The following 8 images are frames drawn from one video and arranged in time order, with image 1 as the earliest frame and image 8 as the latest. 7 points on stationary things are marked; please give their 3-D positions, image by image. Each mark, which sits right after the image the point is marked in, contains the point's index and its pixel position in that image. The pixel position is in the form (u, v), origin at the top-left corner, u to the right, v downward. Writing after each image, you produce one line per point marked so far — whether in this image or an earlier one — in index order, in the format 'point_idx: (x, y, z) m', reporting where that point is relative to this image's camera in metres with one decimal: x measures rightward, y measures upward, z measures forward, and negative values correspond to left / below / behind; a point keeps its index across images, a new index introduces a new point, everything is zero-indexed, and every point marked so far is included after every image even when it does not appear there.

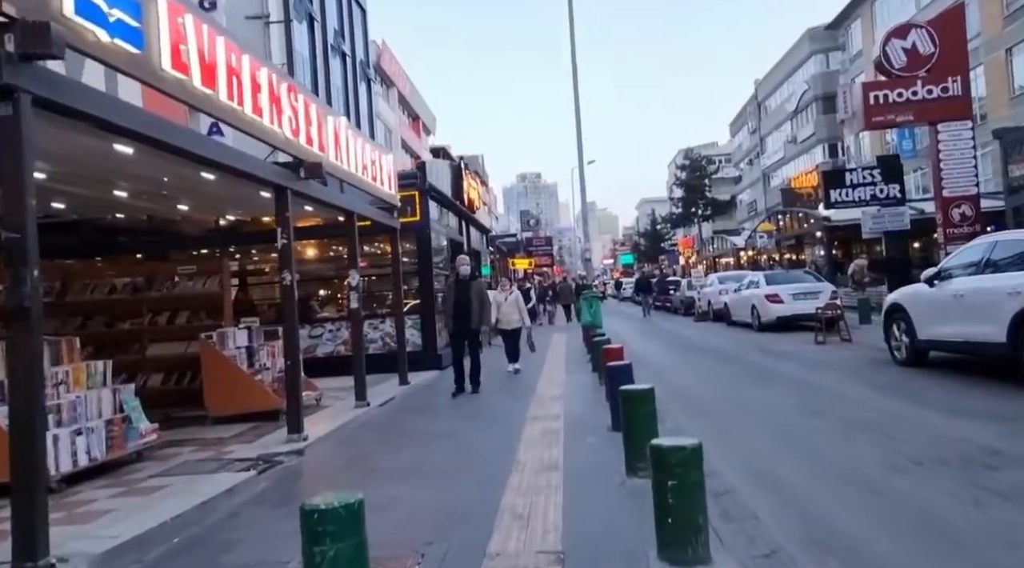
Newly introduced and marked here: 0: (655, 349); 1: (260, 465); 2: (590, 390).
0: (+3.7, -1.7, +19.4) m
1: (-2.5, -1.8, +7.6) m
2: (+1.2, -1.7, +11.9) m
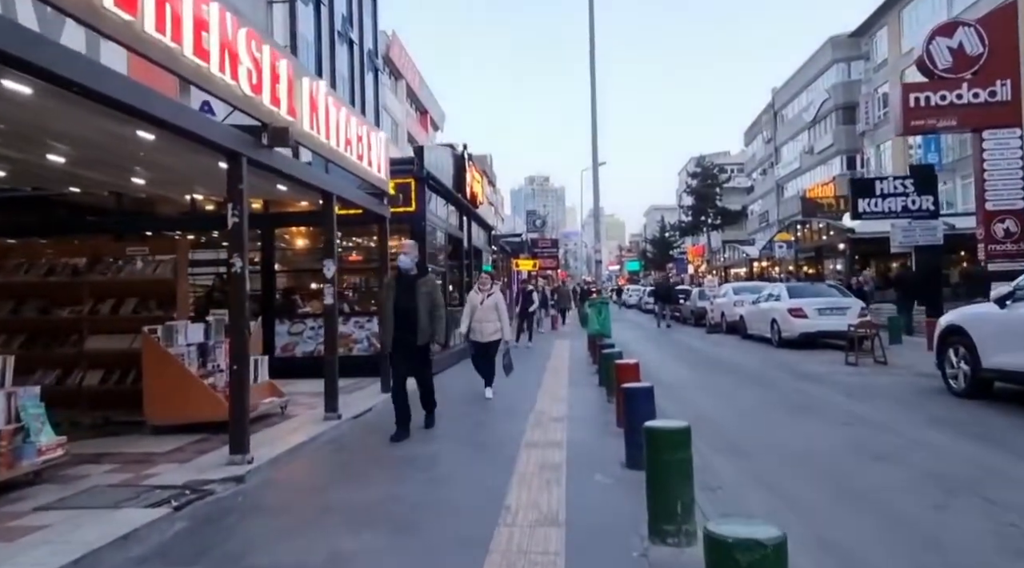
0: (+3.6, -1.9, +17.8) m
1: (-2.6, -1.7, +6.0) m
2: (+1.2, -1.8, +10.3) m
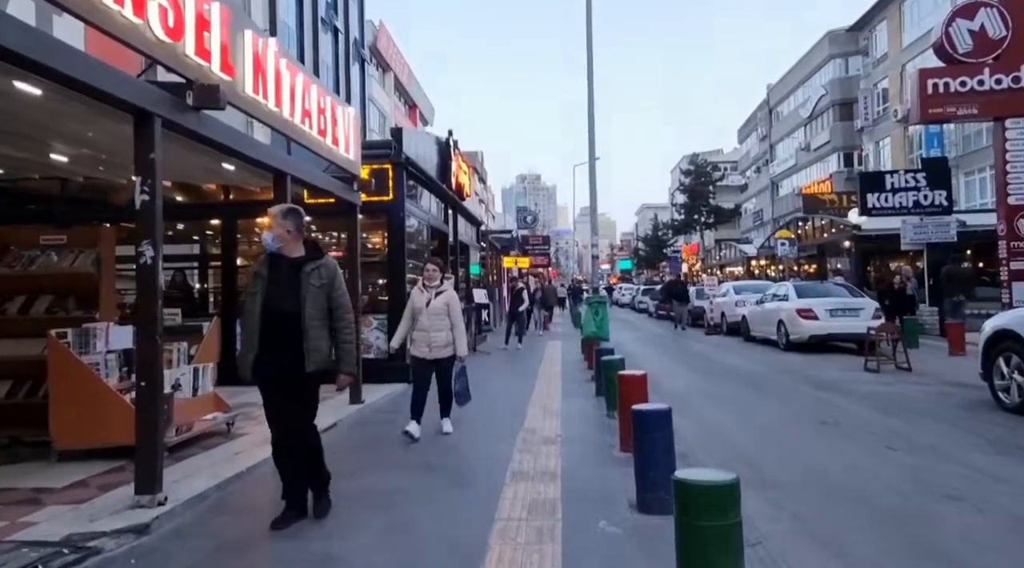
0: (+3.4, -1.9, +16.4) m
1: (-2.7, -1.7, +4.6) m
2: (+1.0, -1.7, +8.9) m
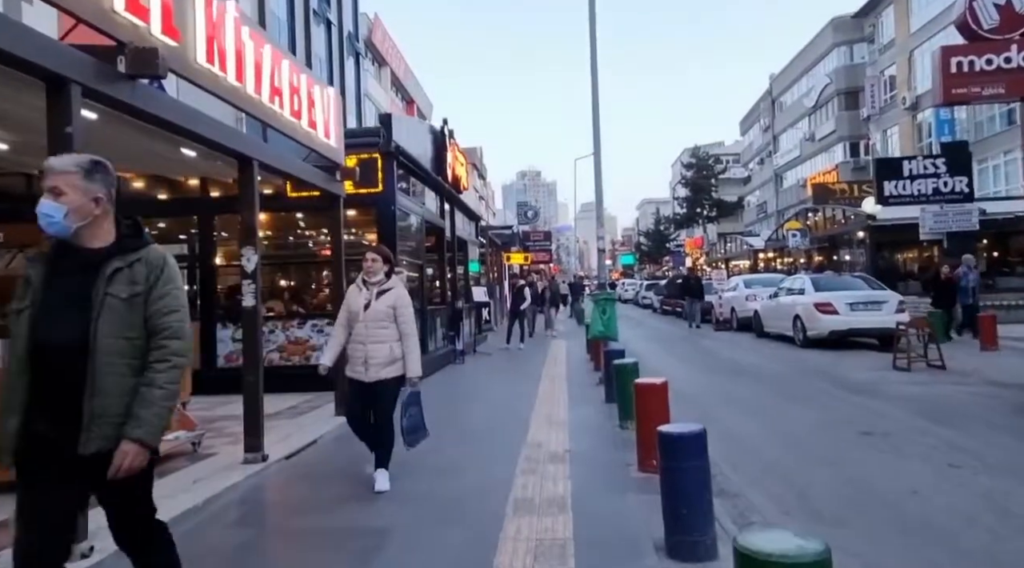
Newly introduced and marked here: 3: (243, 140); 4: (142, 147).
0: (+3.4, -1.7, +15.3) m
1: (-2.7, -1.7, +3.5) m
2: (+1.0, -1.7, +7.9) m
3: (-2.6, +1.4, +7.4) m
4: (-4.1, +1.5, +8.3) m
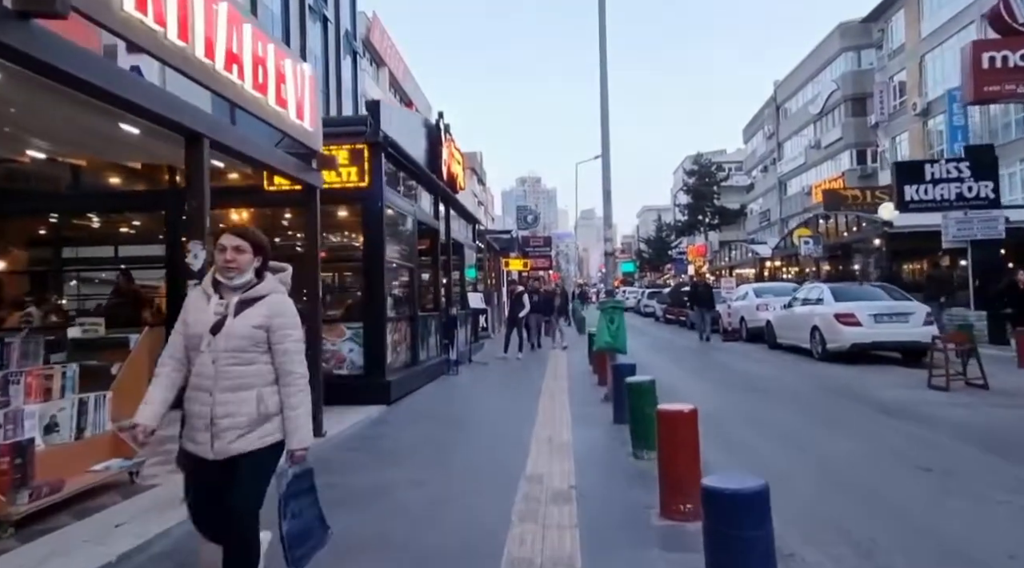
0: (+3.3, -1.9, +14.1) m
1: (-2.8, -1.7, +2.3) m
2: (+1.0, -1.7, +6.6) m
3: (-2.6, +1.4, +6.2) m
4: (-4.1, +1.5, +7.1) m
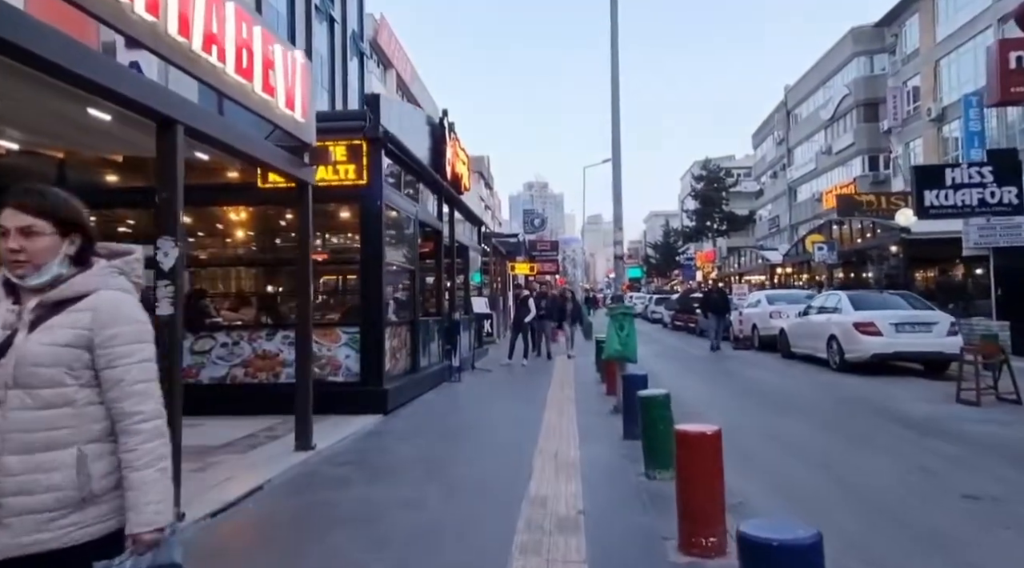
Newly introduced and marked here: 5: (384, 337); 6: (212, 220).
0: (+3.4, -2.0, +13.5) m
1: (-2.8, -1.6, +1.7) m
2: (+1.0, -1.8, +6.0) m
3: (-2.6, +1.4, +5.7) m
4: (-4.1, +1.5, +6.5) m
5: (-1.9, -0.8, +11.1) m
6: (-4.5, +1.0, +11.7) m
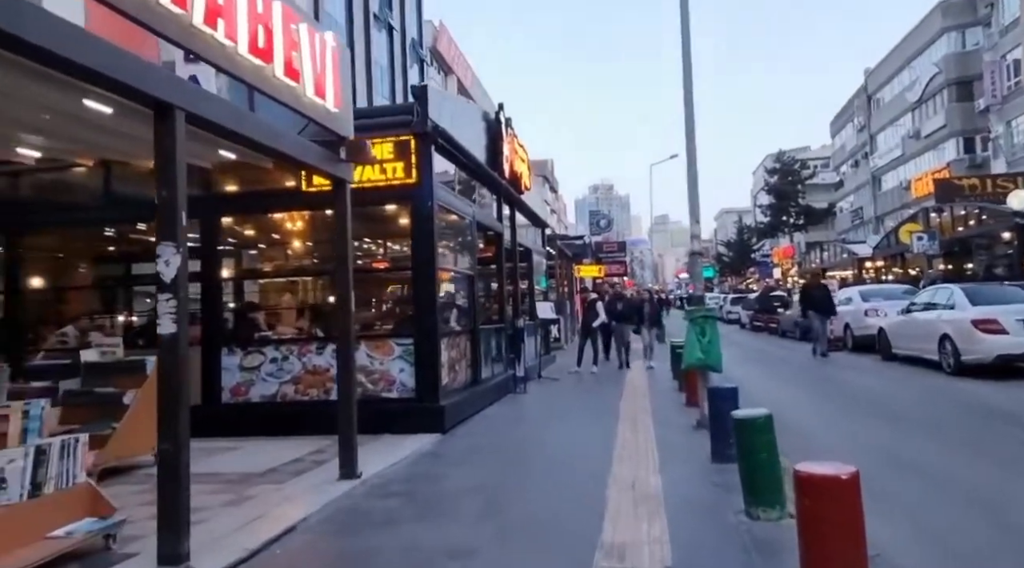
0: (+4.6, -1.9, +12.1) m
1: (-2.7, -1.7, +0.9) m
2: (+1.4, -1.8, +4.9) m
3: (-2.2, +1.3, +4.9) m
4: (-3.6, +1.4, +5.8) m
5: (-1.0, -0.9, +10.2) m
6: (-3.6, +0.8, +11.0) m
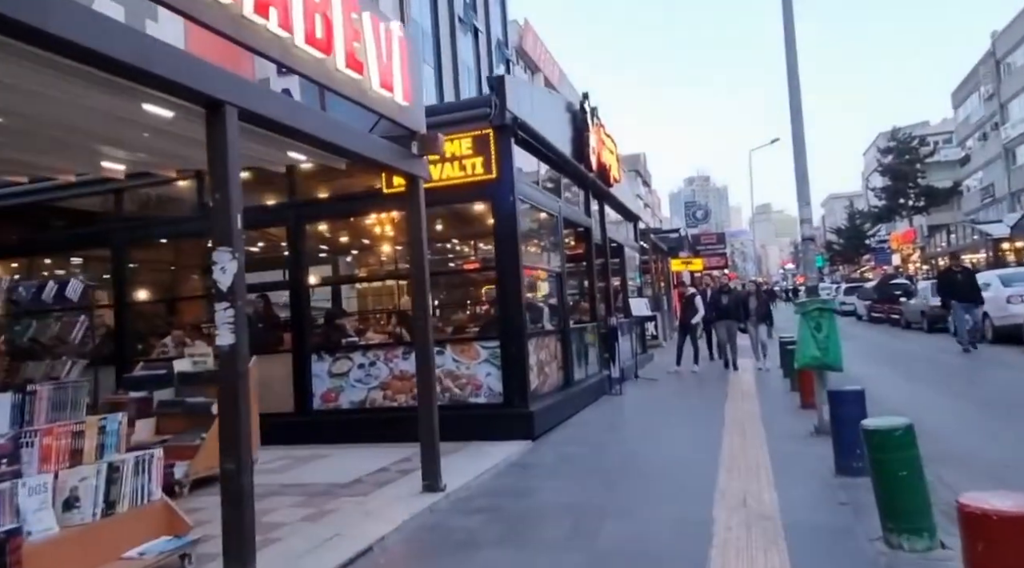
0: (+6.0, -1.7, +10.9) m
1: (-2.7, -1.8, +0.8) m
2: (+1.9, -1.7, +4.1) m
3: (-1.8, +1.2, +4.6) m
4: (-3.1, +1.3, +5.7) m
5: (+0.2, -0.9, +9.8) m
6: (-2.3, +0.7, +10.9) m
